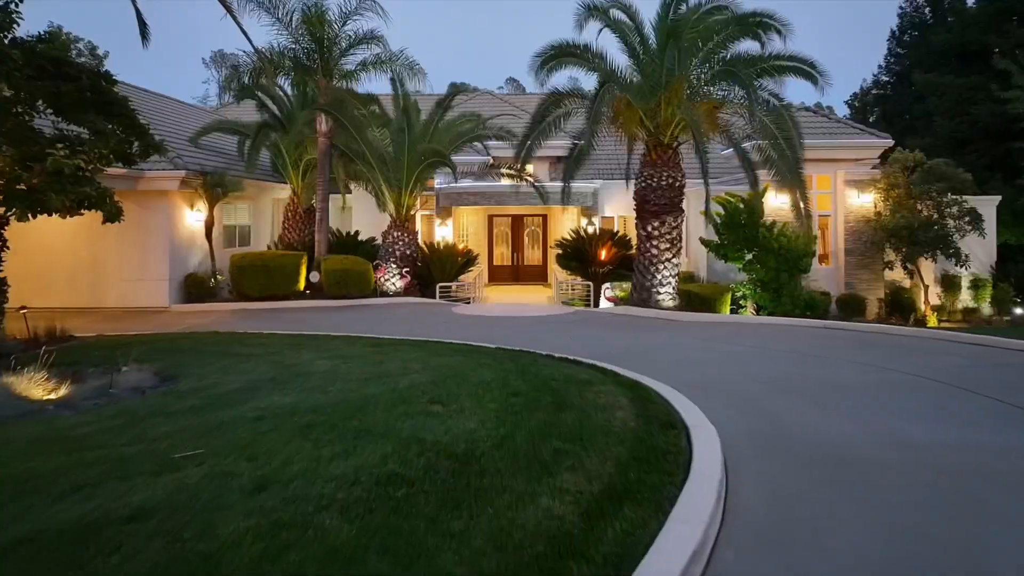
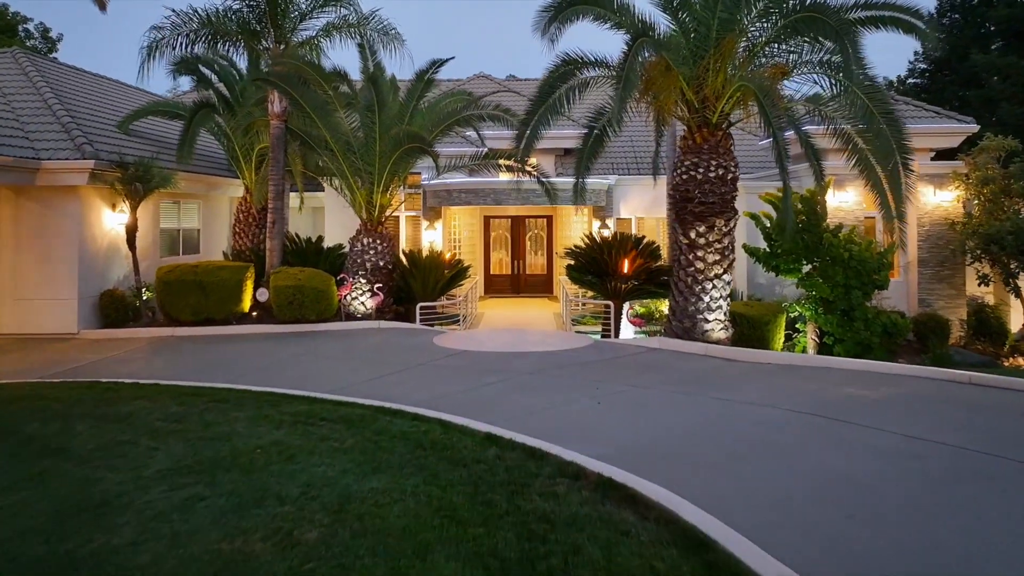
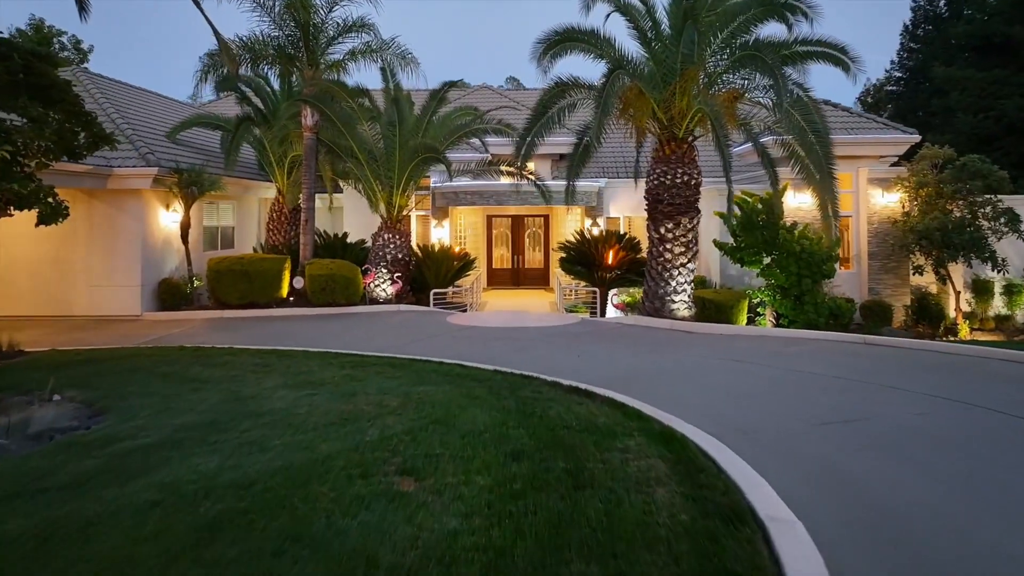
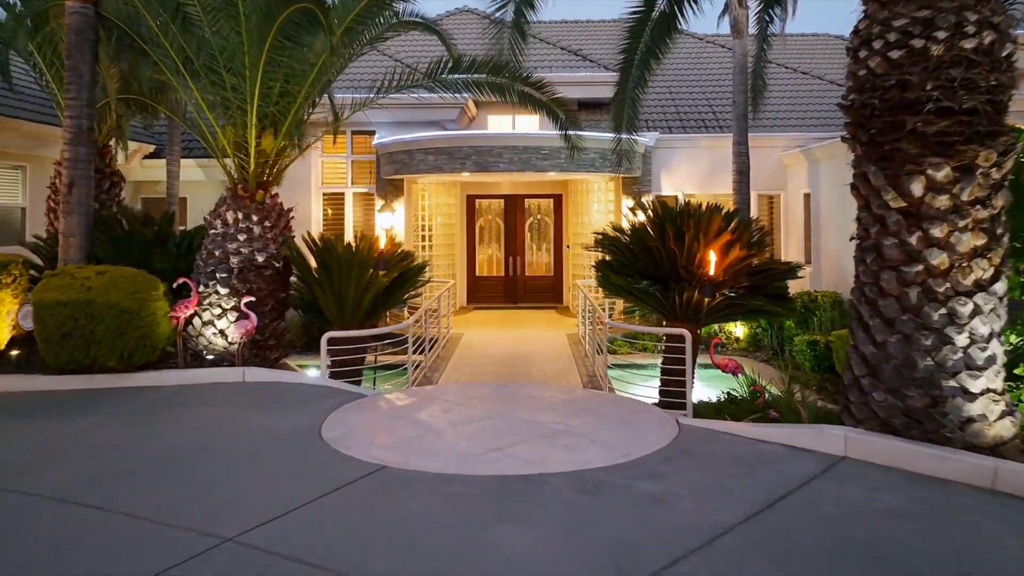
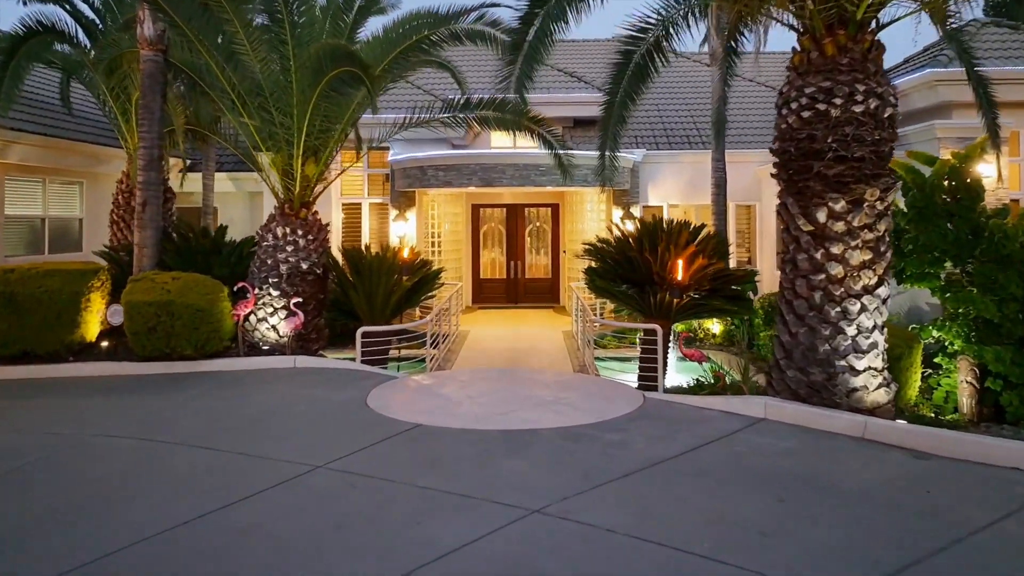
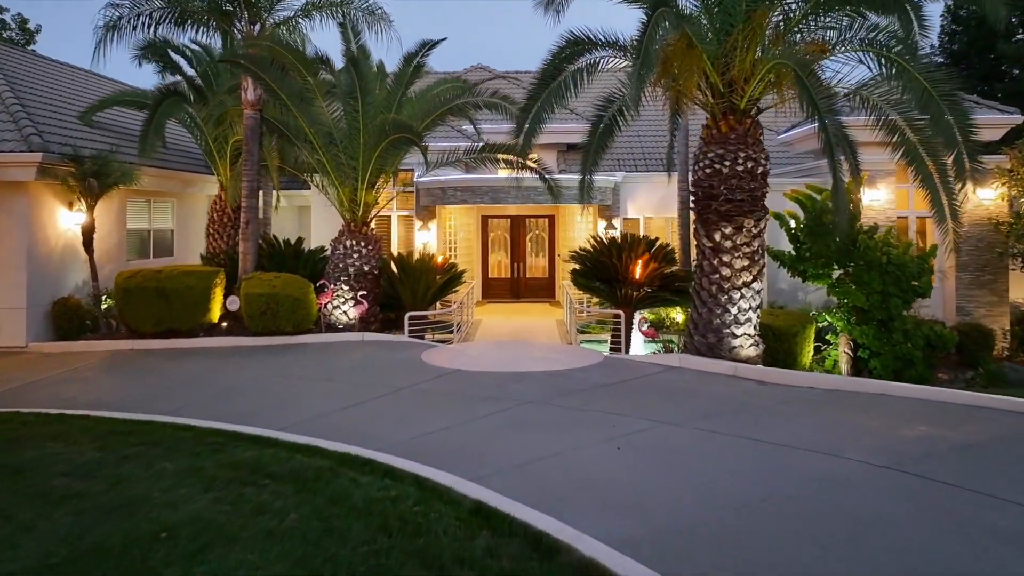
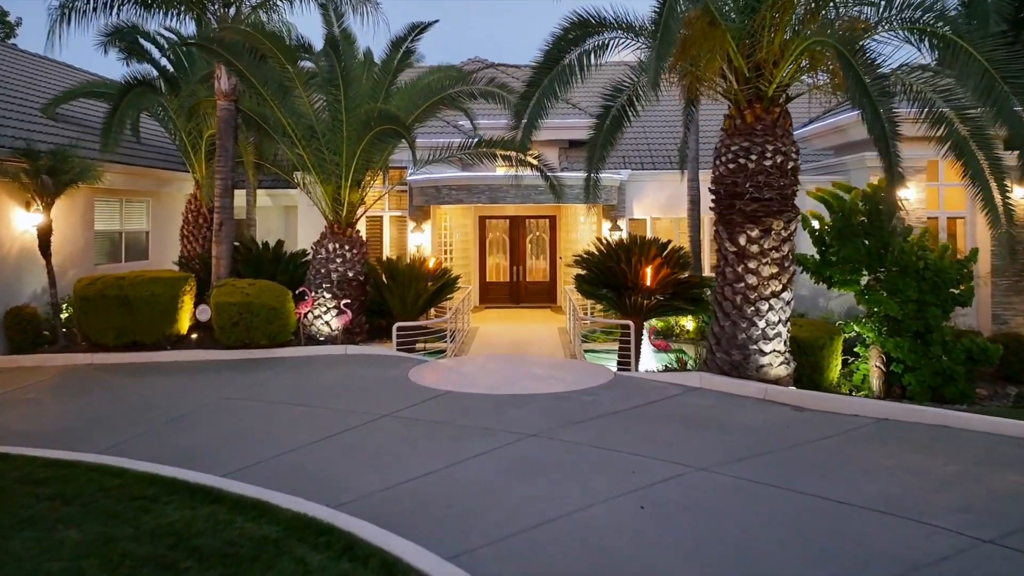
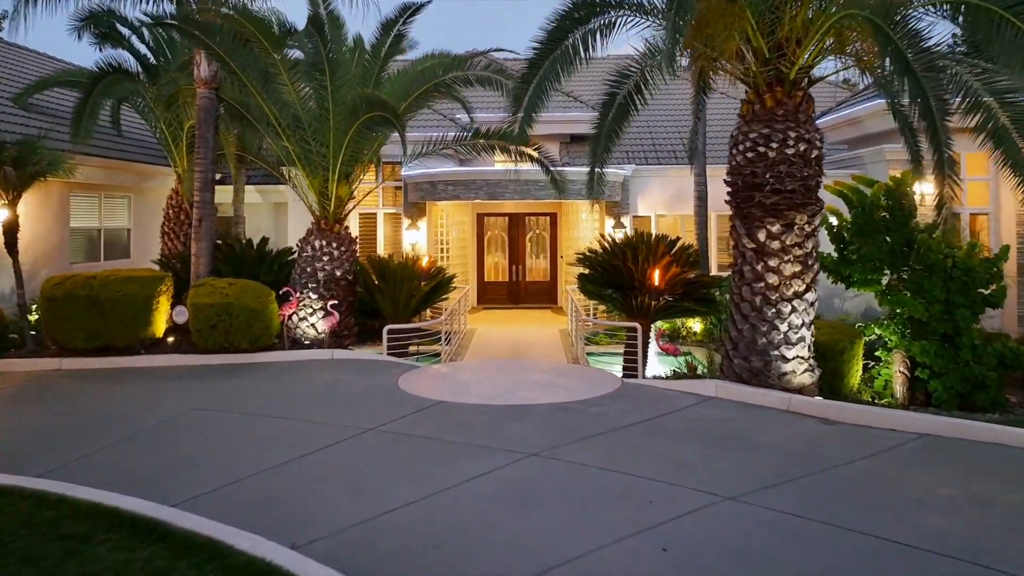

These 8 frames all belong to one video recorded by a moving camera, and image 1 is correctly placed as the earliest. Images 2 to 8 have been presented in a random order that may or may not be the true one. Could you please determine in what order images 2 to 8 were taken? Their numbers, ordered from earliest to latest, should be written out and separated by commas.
3, 2, 6, 7, 8, 5, 4
